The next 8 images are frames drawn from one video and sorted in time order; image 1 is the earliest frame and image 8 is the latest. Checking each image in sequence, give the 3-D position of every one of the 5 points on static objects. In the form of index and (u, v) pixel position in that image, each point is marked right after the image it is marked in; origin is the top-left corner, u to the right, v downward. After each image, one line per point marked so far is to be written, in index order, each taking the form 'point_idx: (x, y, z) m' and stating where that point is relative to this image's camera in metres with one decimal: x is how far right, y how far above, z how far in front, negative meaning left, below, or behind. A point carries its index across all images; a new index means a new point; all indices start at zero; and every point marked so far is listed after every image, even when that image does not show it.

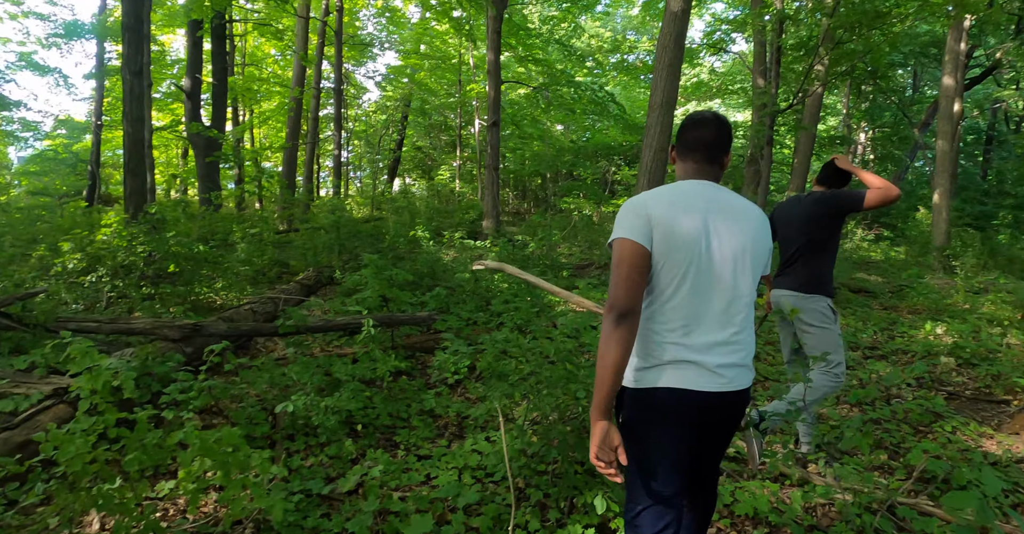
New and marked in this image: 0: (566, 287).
0: (+0.8, -0.3, +9.3) m
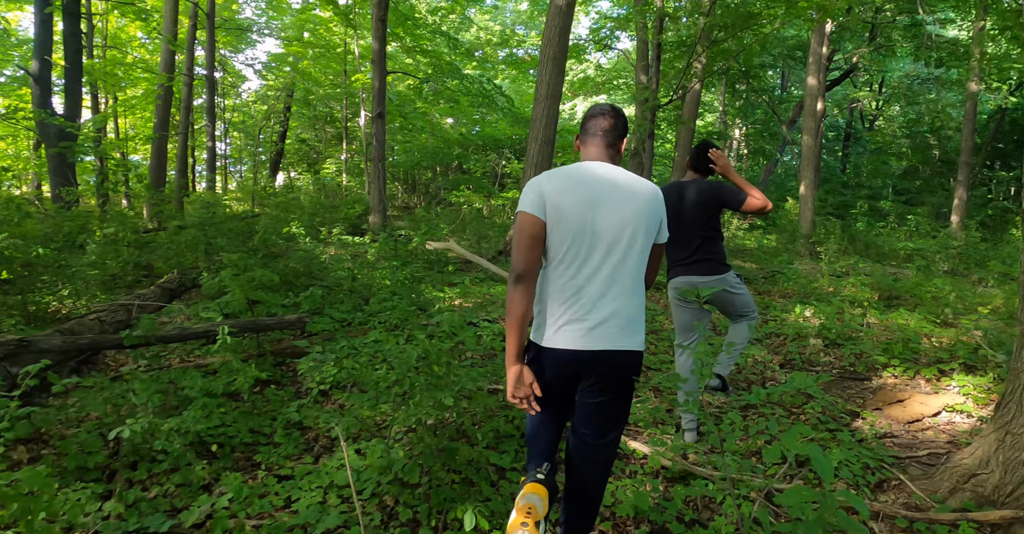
0: (-0.9, -0.2, +9.0) m
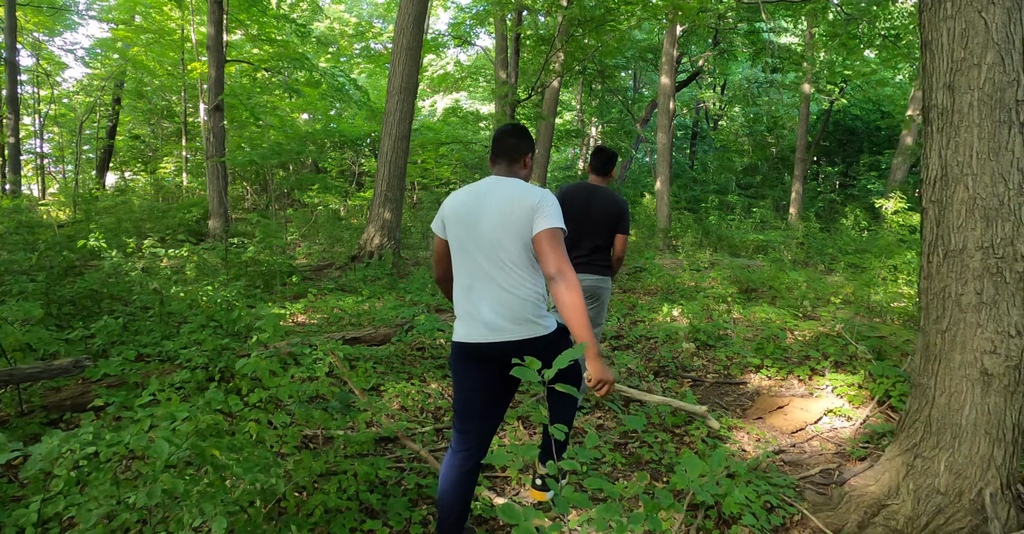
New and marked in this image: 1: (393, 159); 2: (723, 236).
0: (-2.8, -0.4, +7.9) m
1: (-2.3, +2.0, +11.5) m
2: (+4.8, +0.7, +14.1) m
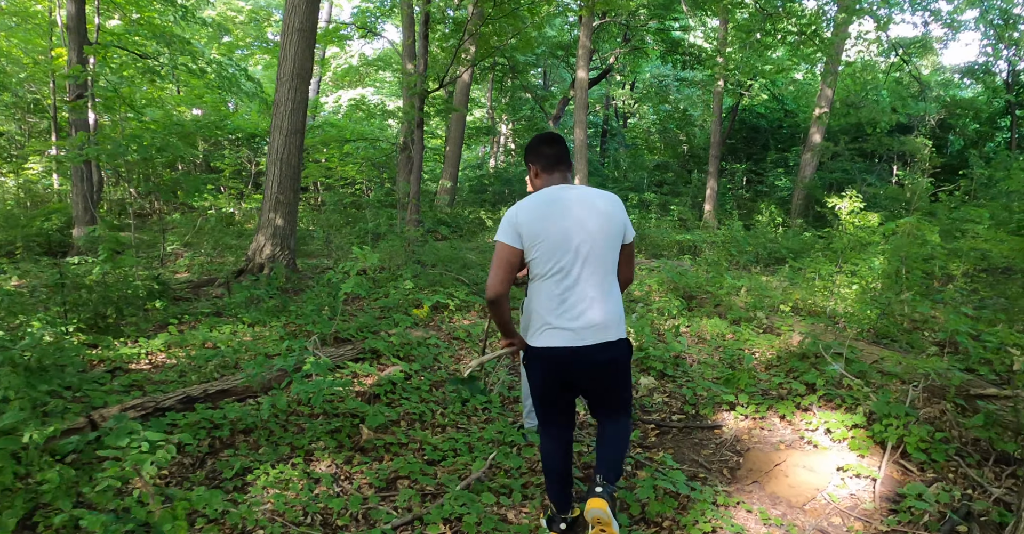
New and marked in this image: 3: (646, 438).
0: (-3.7, -0.6, +6.3) m
1: (-3.7, +1.8, +9.9) m
2: (+3.0, +0.7, +13.5) m
3: (+0.9, -1.1, +3.9) m
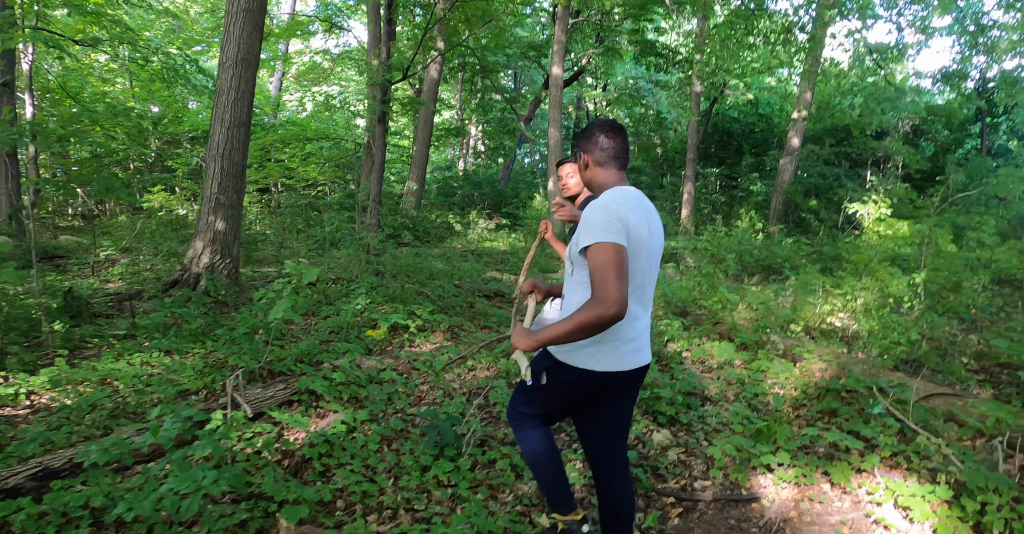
0: (-3.9, -0.7, +5.2) m
1: (-4.1, +1.7, +8.8) m
2: (+2.4, +0.5, +12.7) m
3: (+0.8, -1.2, +3.0) m
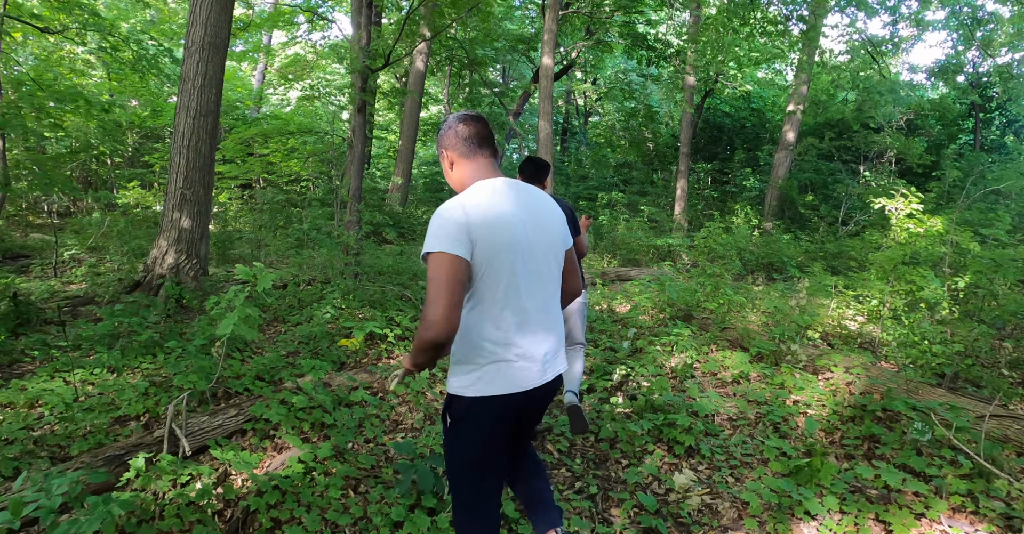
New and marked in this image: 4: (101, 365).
0: (-4.0, -0.8, +4.5) m
1: (-4.3, +1.7, +8.1) m
2: (+2.1, +0.6, +12.2) m
3: (+0.7, -1.3, +2.4) m
4: (-3.2, -0.7, +4.7) m
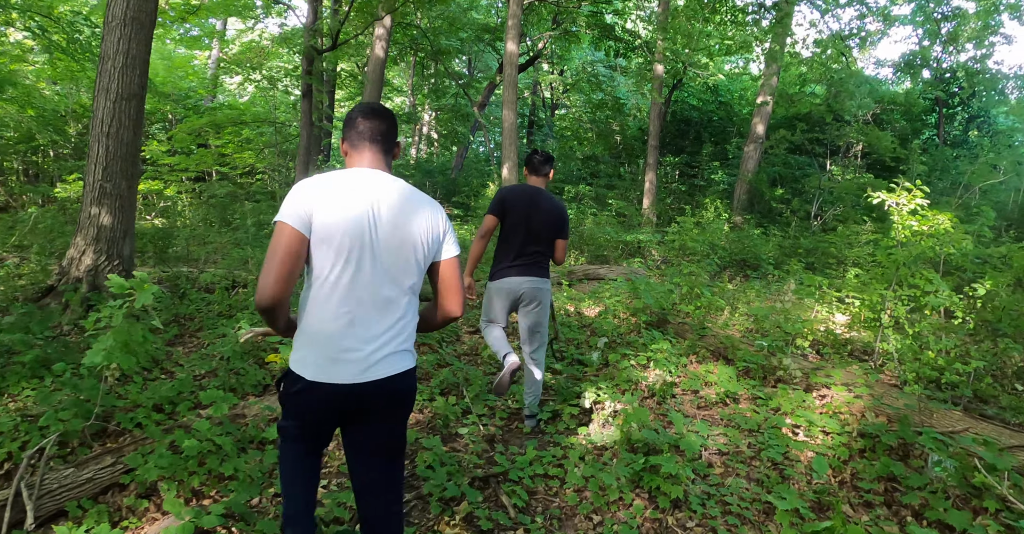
0: (-4.3, -0.8, +3.7) m
1: (-4.8, +1.6, +7.2) m
2: (+1.4, +0.6, +11.6) m
3: (+0.5, -1.3, +1.8) m
4: (-3.5, -0.8, +3.9) m
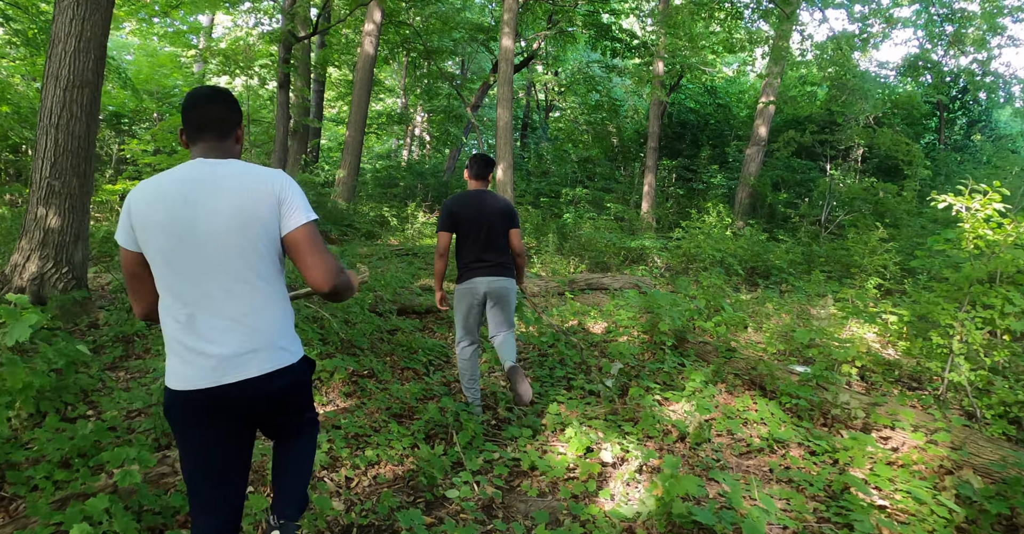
0: (-4.2, -0.9, +2.9) m
1: (-4.8, +1.5, +6.5) m
2: (+1.4, +0.5, +10.9) m
3: (+0.6, -1.4, +1.1) m
4: (-3.5, -0.8, +3.2) m
